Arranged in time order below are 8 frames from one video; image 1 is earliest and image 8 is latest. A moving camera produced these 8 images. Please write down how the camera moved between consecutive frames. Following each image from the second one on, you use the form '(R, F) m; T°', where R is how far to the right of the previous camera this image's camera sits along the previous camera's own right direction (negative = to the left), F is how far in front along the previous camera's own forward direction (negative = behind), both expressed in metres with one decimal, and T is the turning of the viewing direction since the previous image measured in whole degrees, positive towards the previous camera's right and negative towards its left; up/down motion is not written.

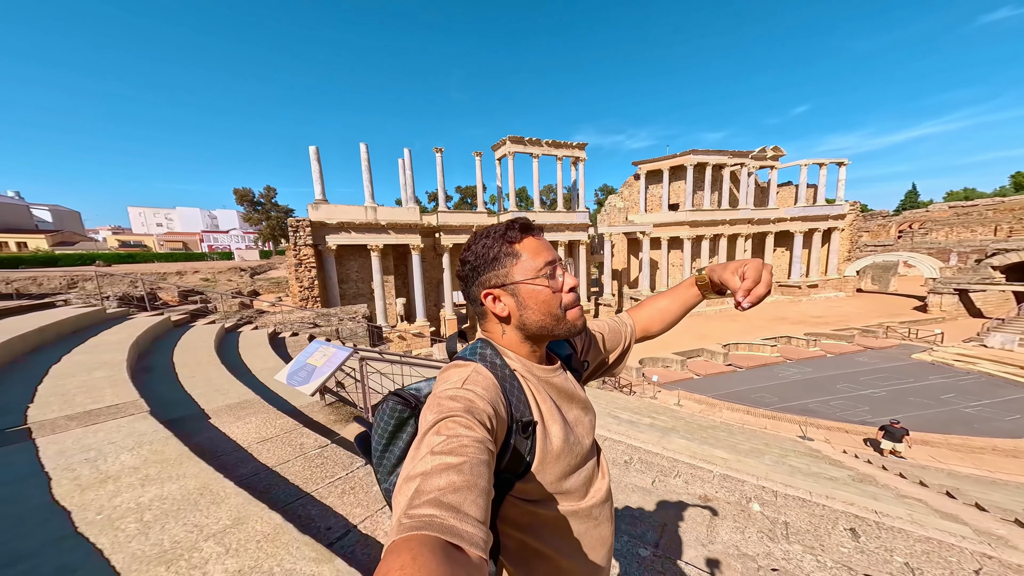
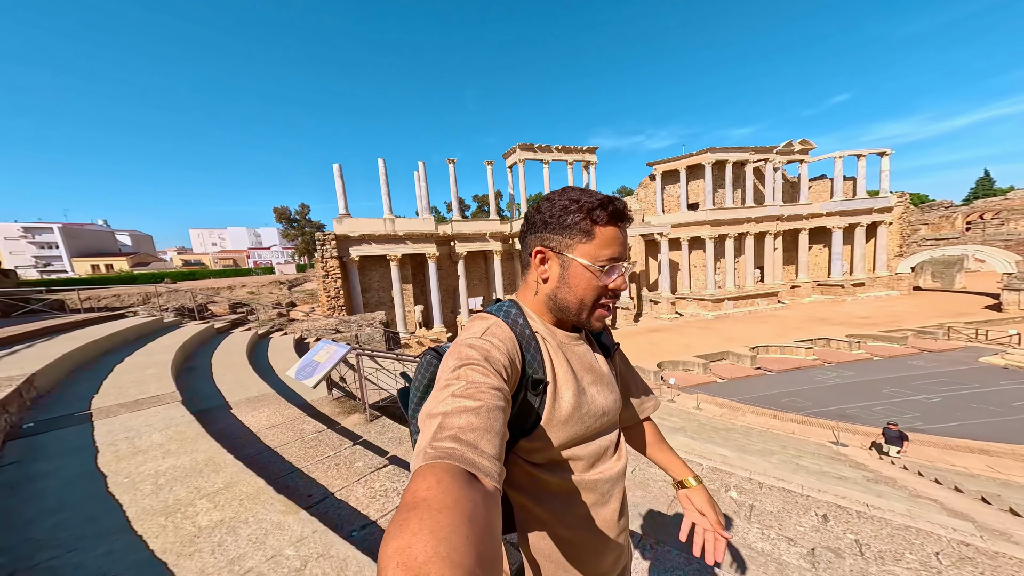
(+0.6, -0.3) m; -4°
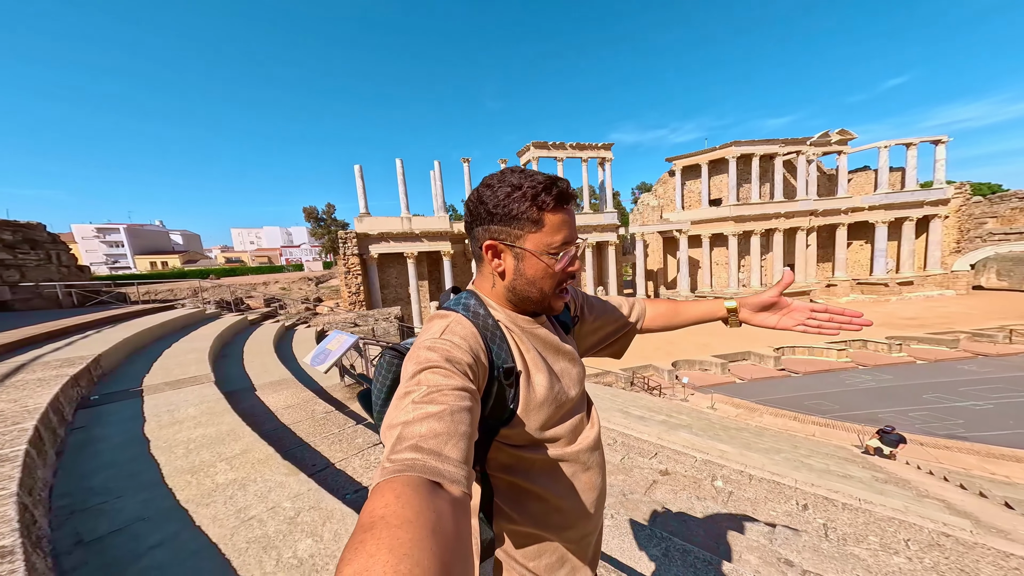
(+0.3, -0.2) m; -4°
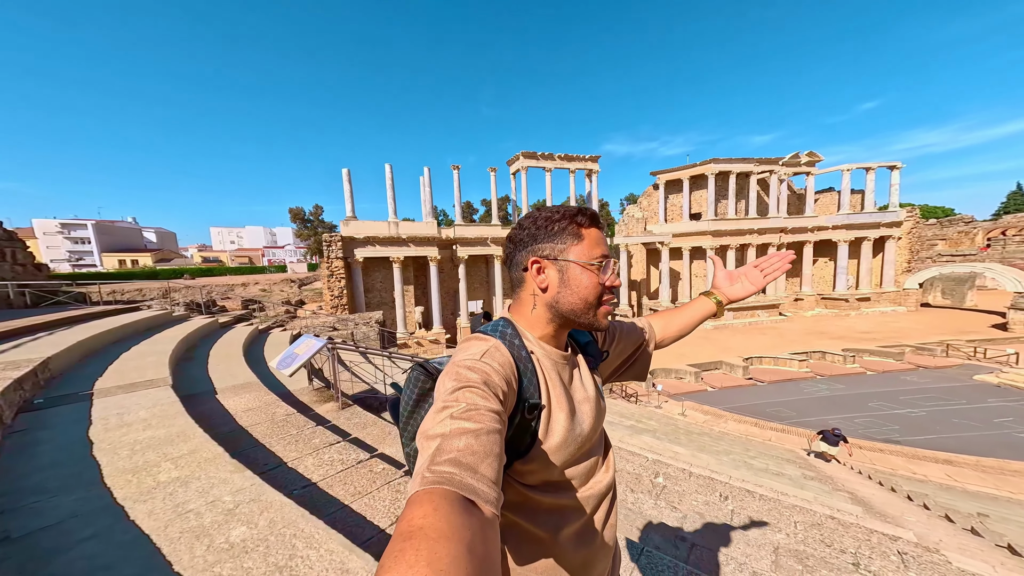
(+0.3, -0.2) m; +2°
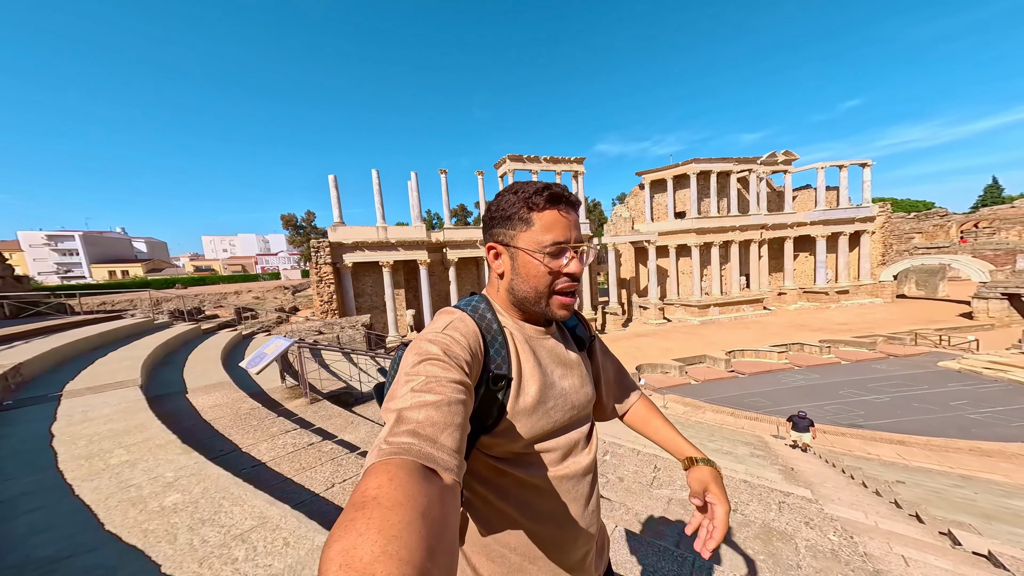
(+0.6, -0.3) m; +1°
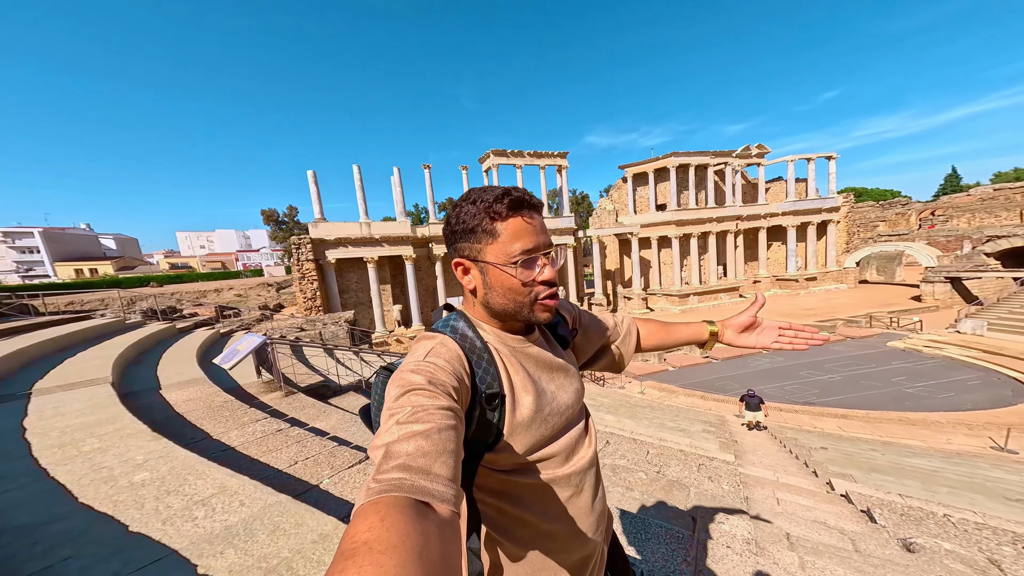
(+0.4, -0.3) m; +2°
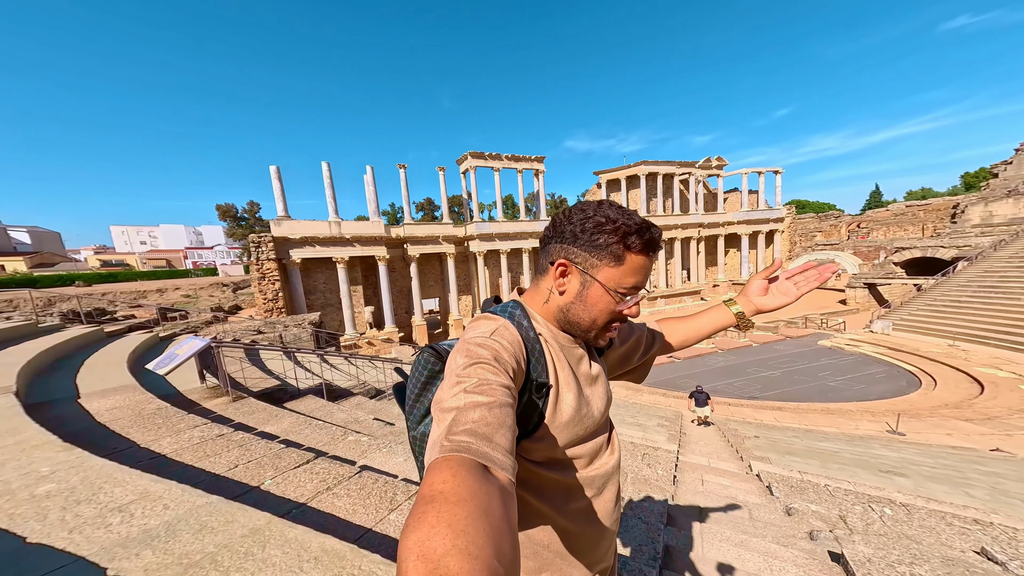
(+0.2, -0.2) m; +5°
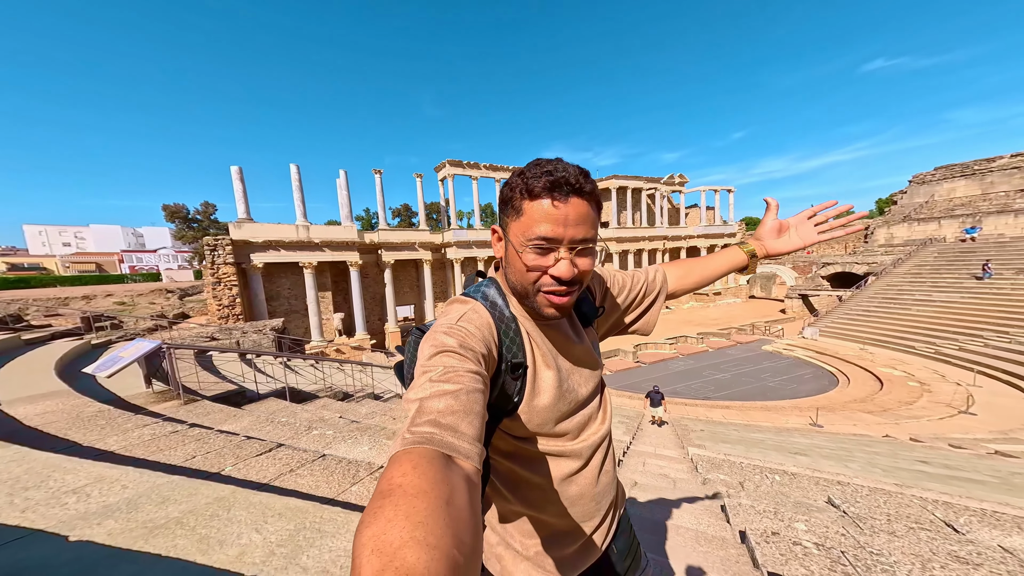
(+0.1, -0.3) m; +5°
